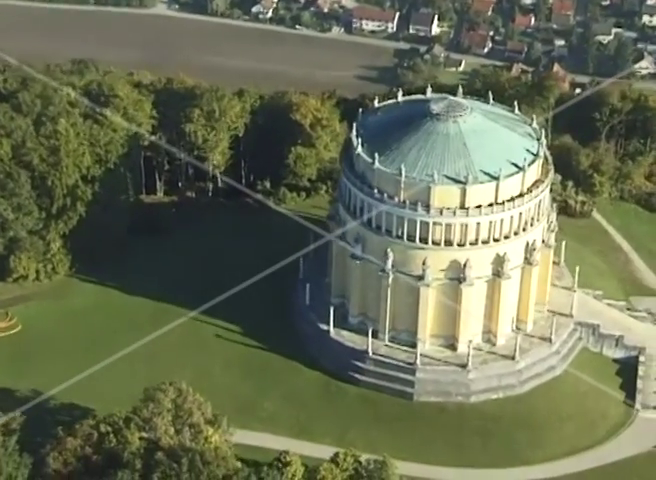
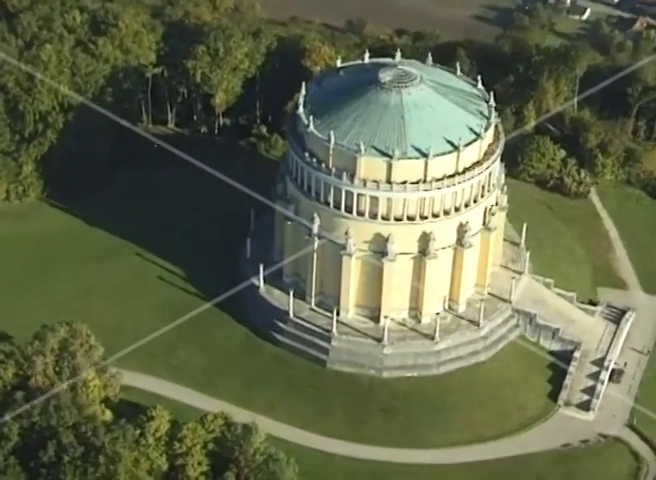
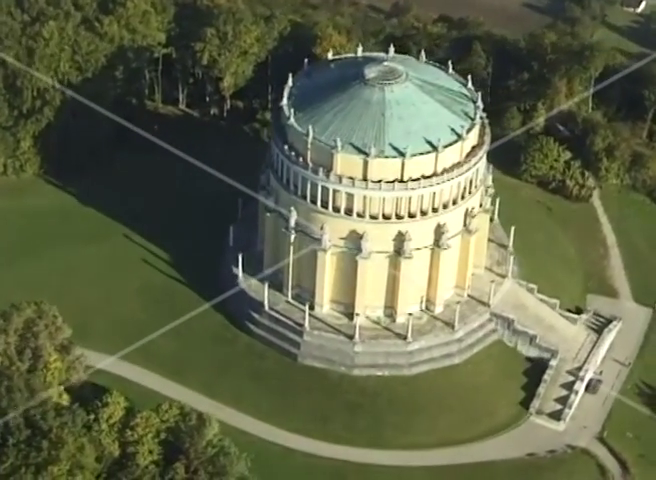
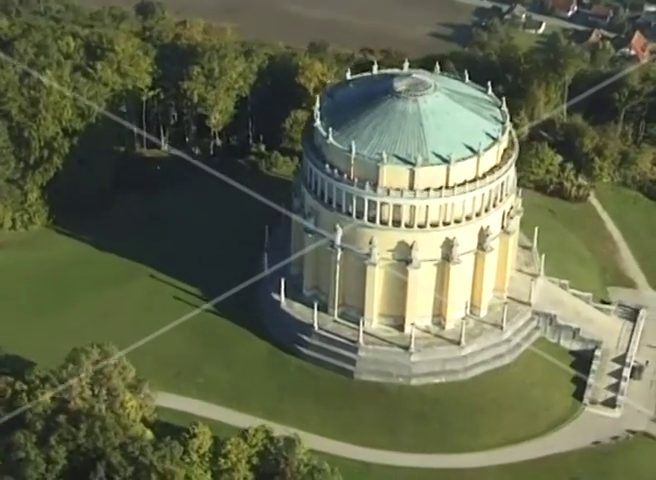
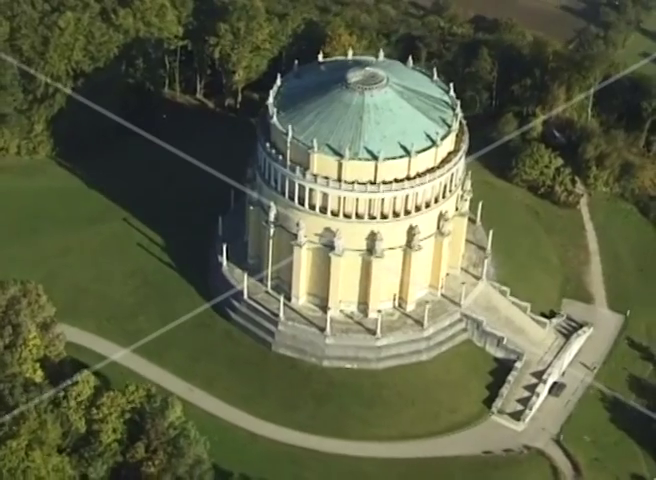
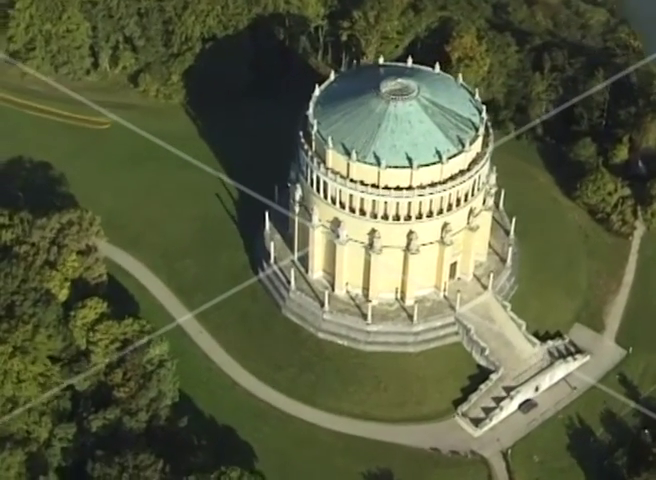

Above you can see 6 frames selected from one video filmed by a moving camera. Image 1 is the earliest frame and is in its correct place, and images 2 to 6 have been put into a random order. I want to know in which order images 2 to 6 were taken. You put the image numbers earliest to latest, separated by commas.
4, 2, 3, 5, 6
